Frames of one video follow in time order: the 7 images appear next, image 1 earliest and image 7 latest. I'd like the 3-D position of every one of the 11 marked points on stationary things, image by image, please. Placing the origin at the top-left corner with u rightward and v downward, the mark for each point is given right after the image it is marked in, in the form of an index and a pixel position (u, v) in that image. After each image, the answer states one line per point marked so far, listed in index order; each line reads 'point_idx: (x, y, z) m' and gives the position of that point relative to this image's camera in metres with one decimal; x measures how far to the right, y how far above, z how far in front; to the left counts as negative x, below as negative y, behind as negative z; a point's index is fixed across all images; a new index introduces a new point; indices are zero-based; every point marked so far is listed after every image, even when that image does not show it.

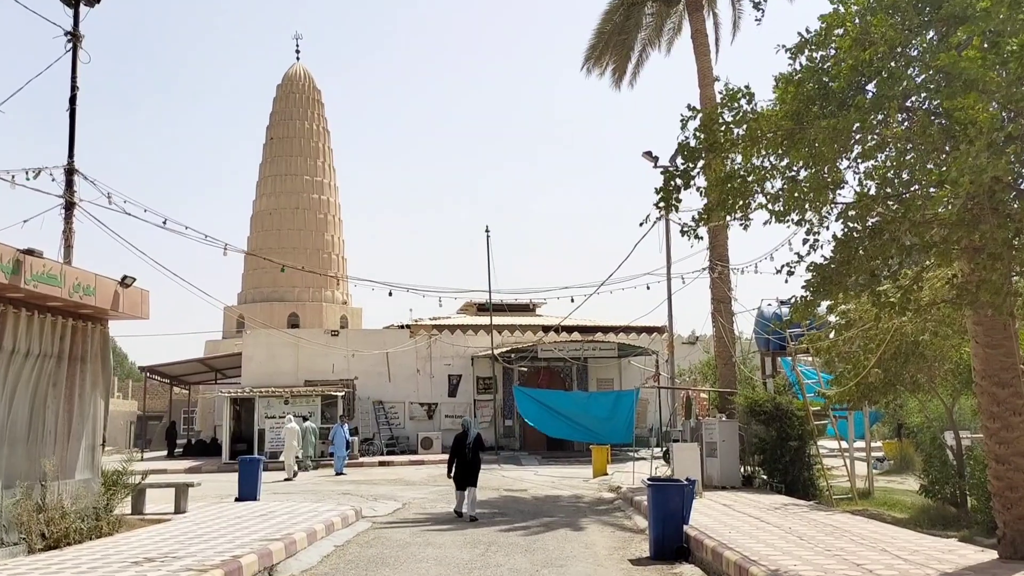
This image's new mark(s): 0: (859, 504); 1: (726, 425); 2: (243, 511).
0: (+6.0, -3.7, +14.8) m
1: (+4.0, -2.5, +15.9) m
2: (-4.3, -3.6, +13.6) m
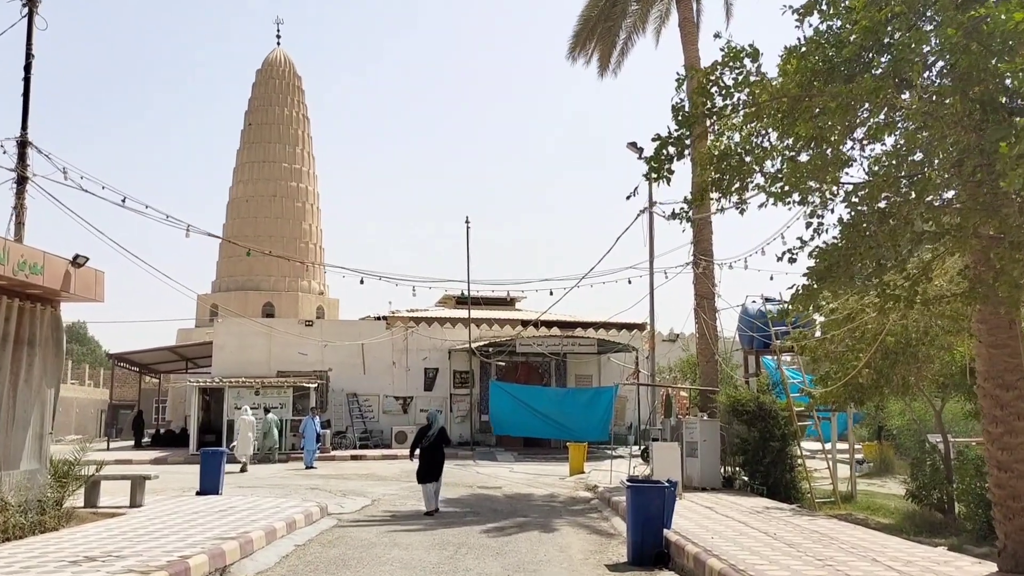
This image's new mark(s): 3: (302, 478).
0: (+5.6, -3.7, +14.4) m
1: (+3.5, -2.5, +15.4) m
2: (-4.7, -3.3, +13.0) m
3: (-4.8, -4.4, +19.8) m
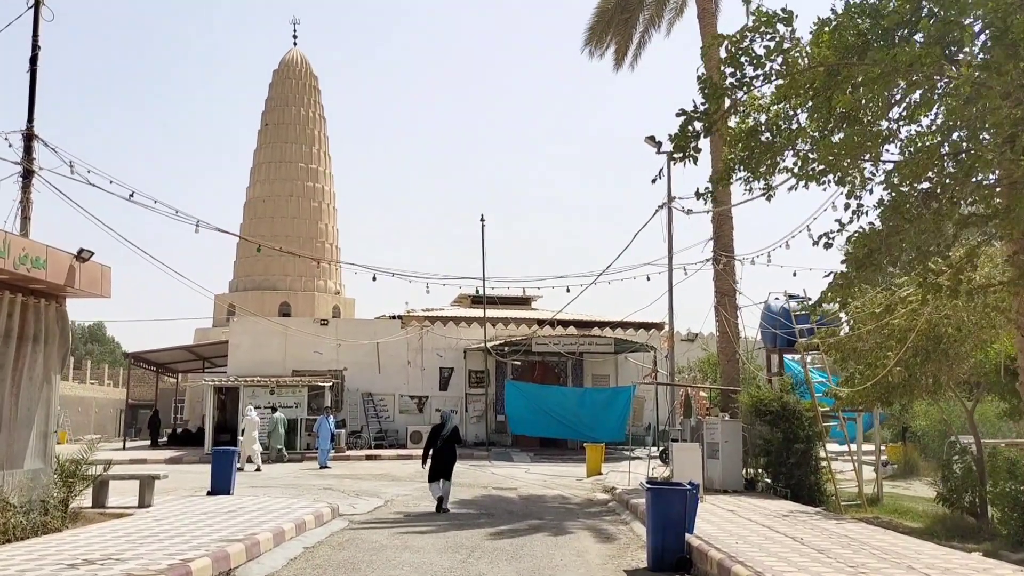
0: (+5.8, -3.6, +13.9) m
1: (+3.8, -2.4, +15.0) m
2: (-4.5, -3.3, +12.7) m
3: (-4.5, -4.4, +19.5) m
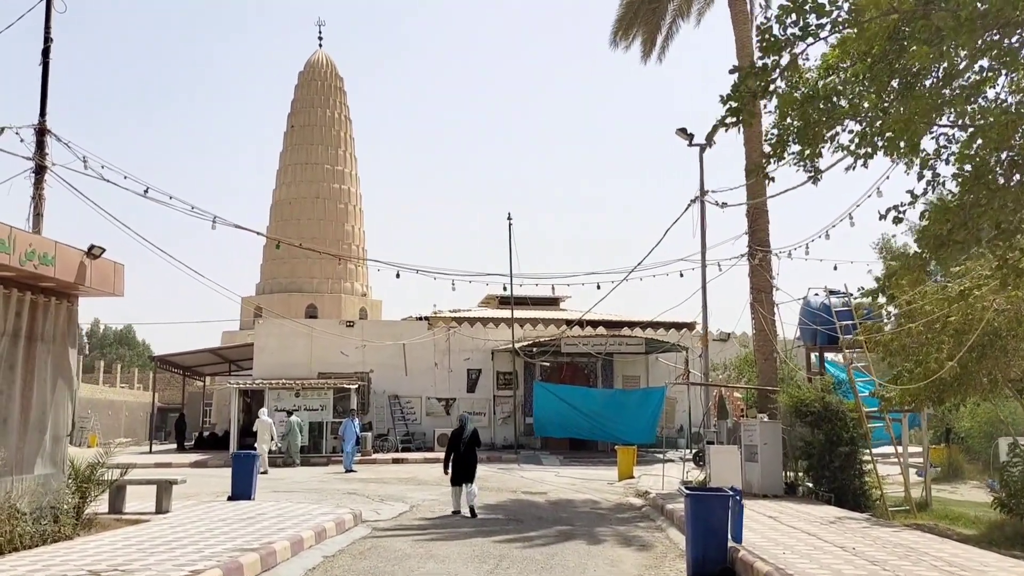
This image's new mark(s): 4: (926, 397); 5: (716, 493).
0: (+6.3, -3.5, +13.2) m
1: (+4.3, -2.3, +14.3) m
2: (-4.0, -3.3, +12.3) m
3: (-3.8, -4.4, +19.1) m
4: (+5.7, -1.5, +11.7) m
5: (+2.0, -2.0, +8.3) m
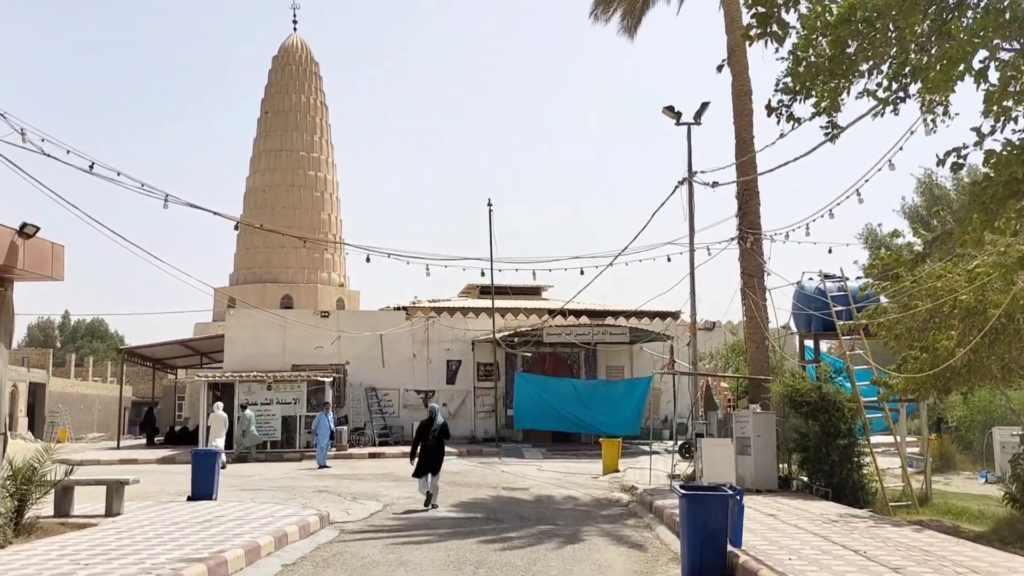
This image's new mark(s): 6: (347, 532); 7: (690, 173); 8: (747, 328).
0: (+6.0, -3.3, +12.5) m
1: (+4.0, -2.1, +13.6) m
2: (-4.3, -3.0, +11.4) m
3: (-4.2, -4.1, +18.2) m
4: (+5.4, -1.2, +11.0) m
5: (+1.8, -1.8, +7.6) m
6: (-2.1, -3.1, +10.9) m
7: (+3.4, +2.2, +16.5) m
8: (+4.2, -0.7, +15.3) m
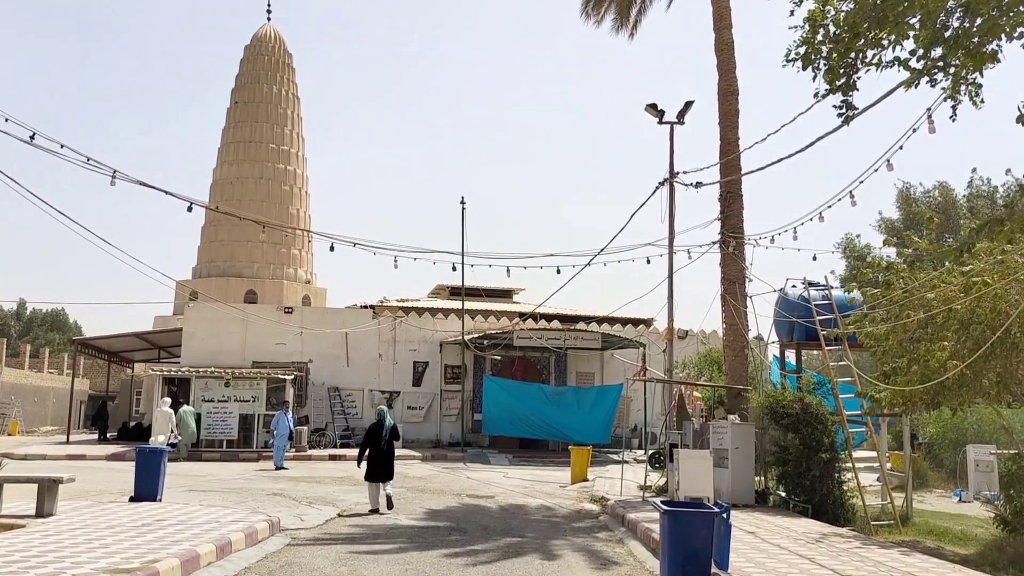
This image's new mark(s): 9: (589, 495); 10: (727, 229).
0: (+5.5, -3.4, +12.0) m
1: (+3.5, -2.1, +13.0) m
2: (-4.8, -2.8, +10.5) m
3: (-5.0, -3.9, +17.4) m
4: (+5.0, -1.4, +10.5) m
5: (+1.5, -1.8, +6.9) m
6: (-2.5, -3.0, +10.1) m
7: (+3.0, +2.1, +15.9) m
8: (+3.7, -0.8, +14.8) m
9: (+1.5, -3.9, +16.2) m
10: (+3.8, +1.0, +15.1) m
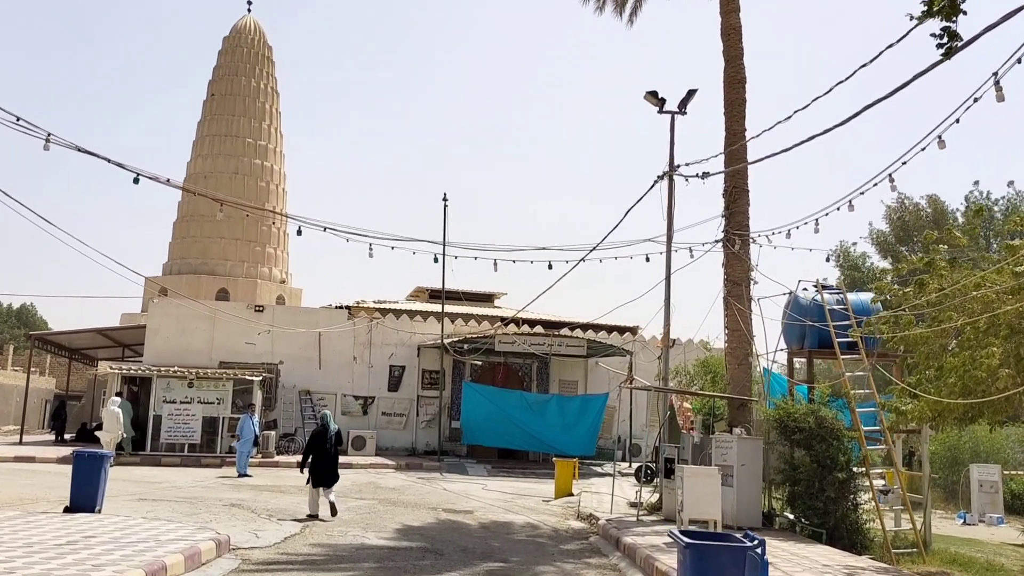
0: (+5.2, -3.5, +10.9) m
1: (+3.2, -2.1, +11.8) m
2: (-4.9, -2.6, +9.2) m
3: (-5.3, -3.8, +16.0) m
4: (+4.9, -1.4, +9.4) m
5: (+1.4, -1.7, +5.7) m
6: (-2.7, -2.8, +8.8) m
7: (+2.8, +2.1, +14.8) m
8: (+3.5, -0.9, +13.6) m
9: (+1.1, -3.9, +15.0) m
10: (+3.6, +1.0, +14.0) m
